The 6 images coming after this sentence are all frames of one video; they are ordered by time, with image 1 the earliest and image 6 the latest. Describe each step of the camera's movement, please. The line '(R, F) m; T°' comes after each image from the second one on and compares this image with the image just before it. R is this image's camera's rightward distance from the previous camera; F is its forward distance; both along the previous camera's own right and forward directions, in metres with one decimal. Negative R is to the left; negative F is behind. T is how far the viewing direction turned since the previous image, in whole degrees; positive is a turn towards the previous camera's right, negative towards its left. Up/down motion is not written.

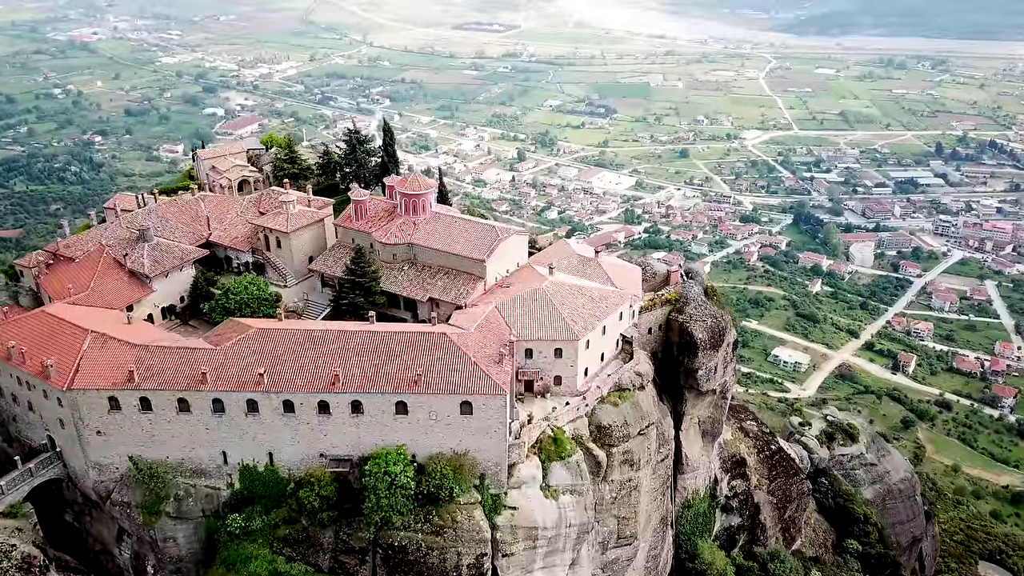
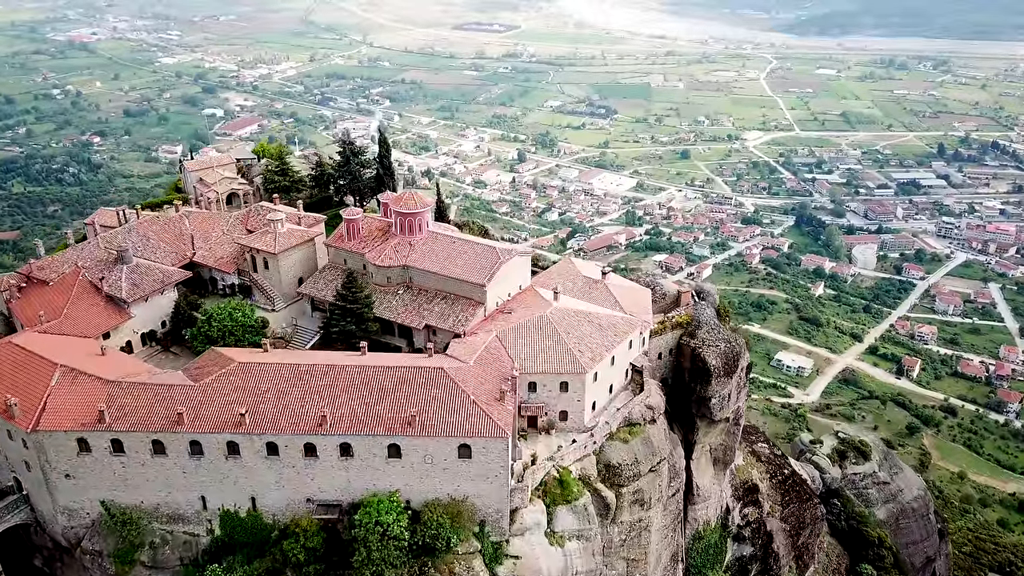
(0.0, +1.2) m; 0°
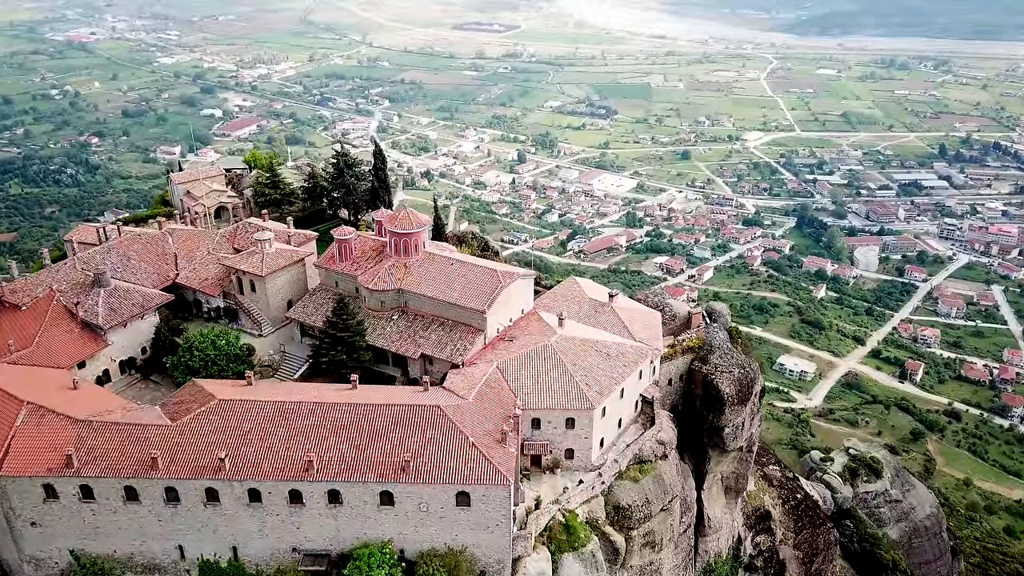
(0.0, +1.1) m; 0°
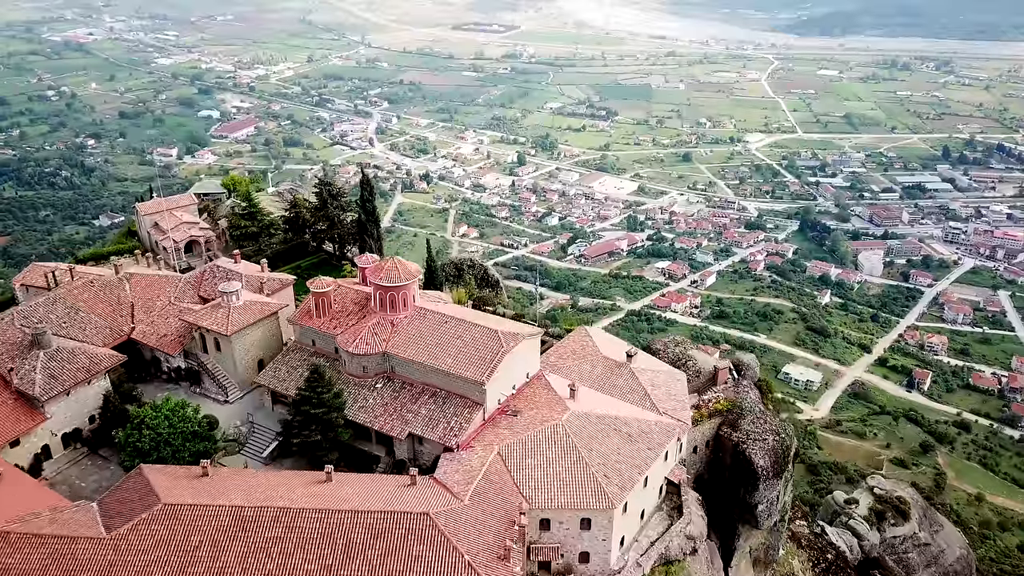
(-0.1, +2.3) m; 0°
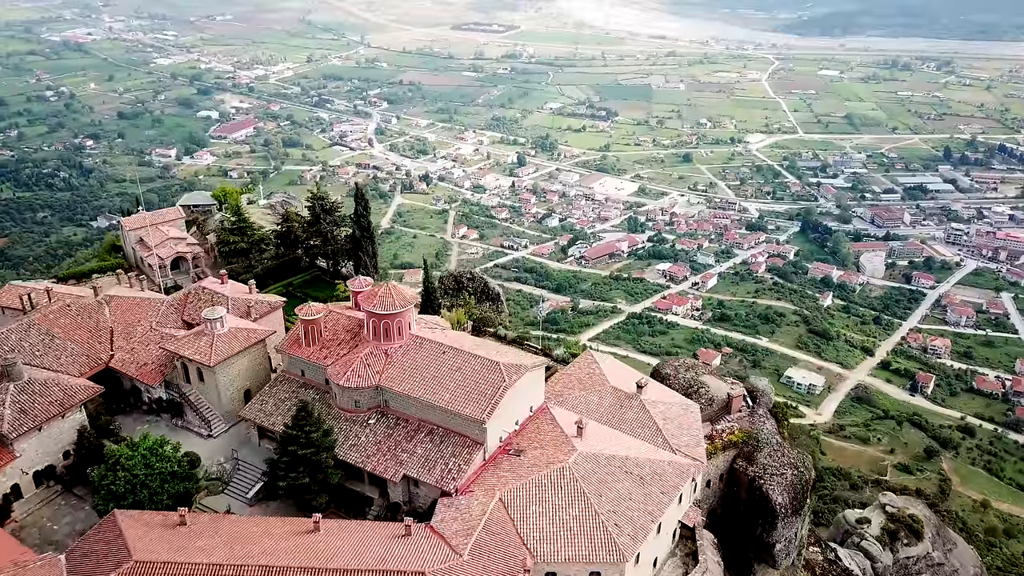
(0.0, +1.0) m; 0°
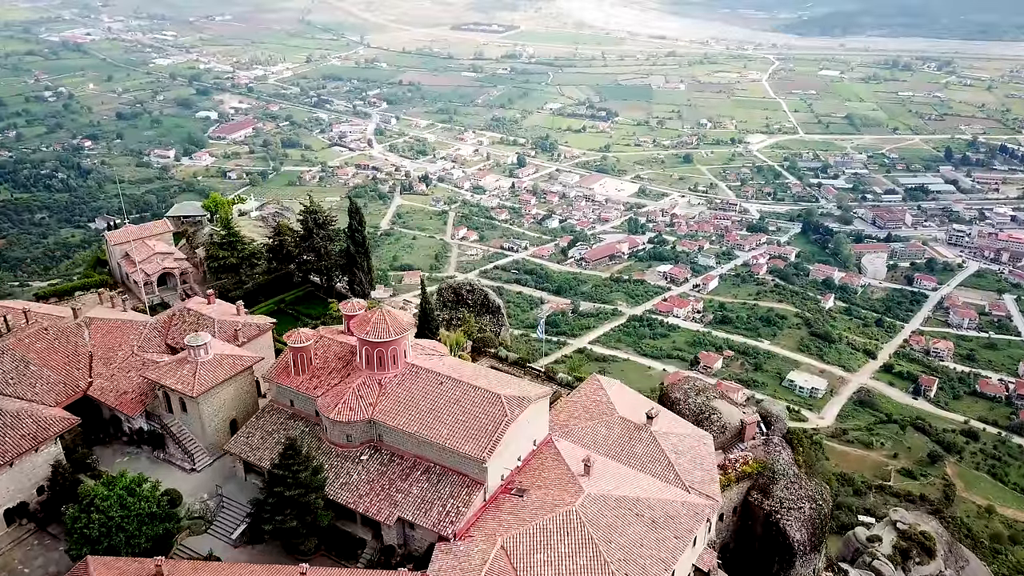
(0.0, +0.9) m; 0°
